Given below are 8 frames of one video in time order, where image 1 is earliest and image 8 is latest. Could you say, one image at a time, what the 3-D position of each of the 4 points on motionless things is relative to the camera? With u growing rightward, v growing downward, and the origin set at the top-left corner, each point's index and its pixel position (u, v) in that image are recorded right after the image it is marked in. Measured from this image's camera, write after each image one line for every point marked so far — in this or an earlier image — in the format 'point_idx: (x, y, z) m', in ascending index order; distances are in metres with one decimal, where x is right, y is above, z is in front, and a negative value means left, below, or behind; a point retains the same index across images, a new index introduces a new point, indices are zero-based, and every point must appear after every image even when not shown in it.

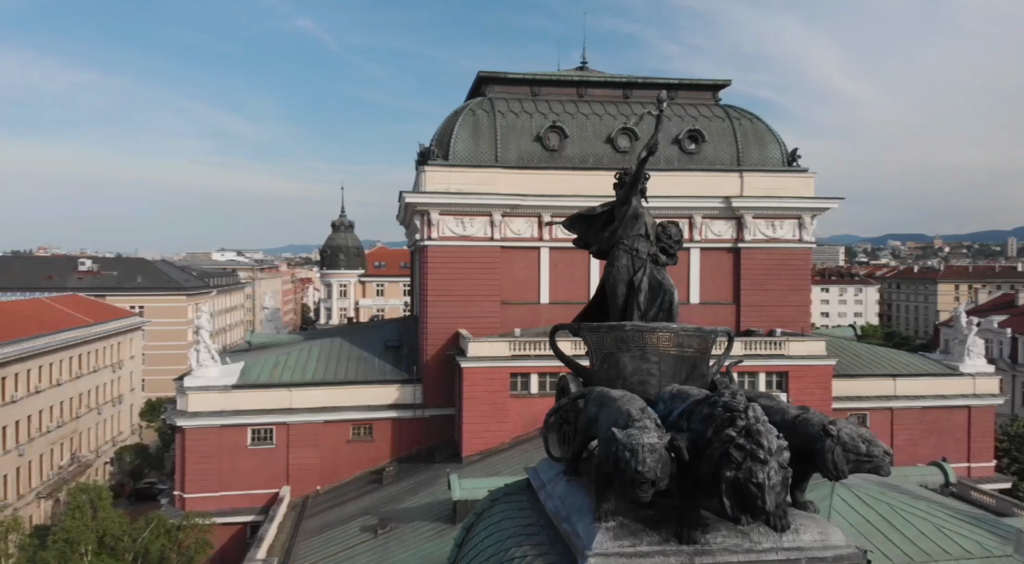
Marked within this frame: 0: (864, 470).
0: (+1.6, -0.9, +3.5) m
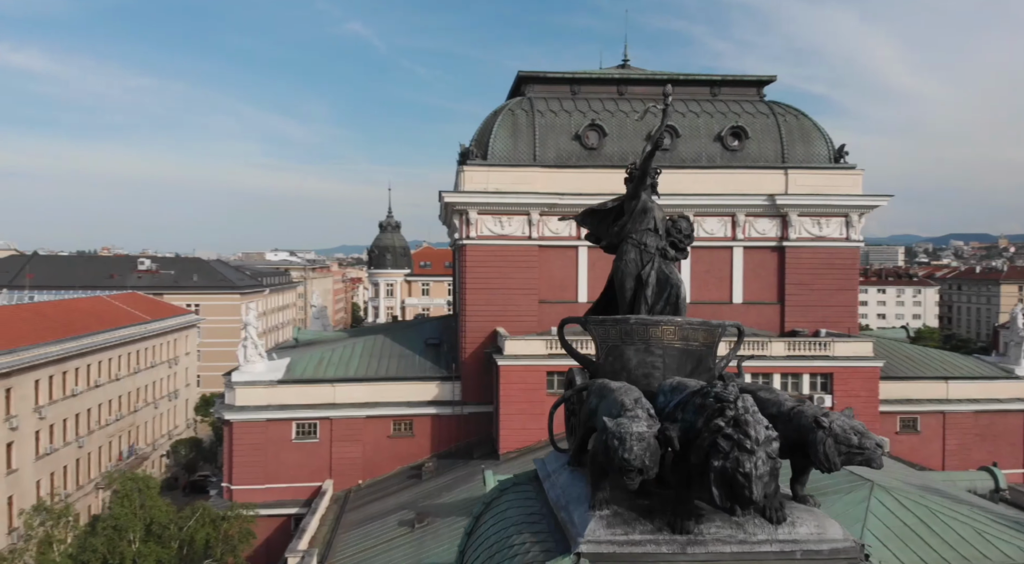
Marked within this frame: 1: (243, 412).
0: (+1.6, -0.8, +3.5) m
1: (-6.8, -3.3, +19.4) m
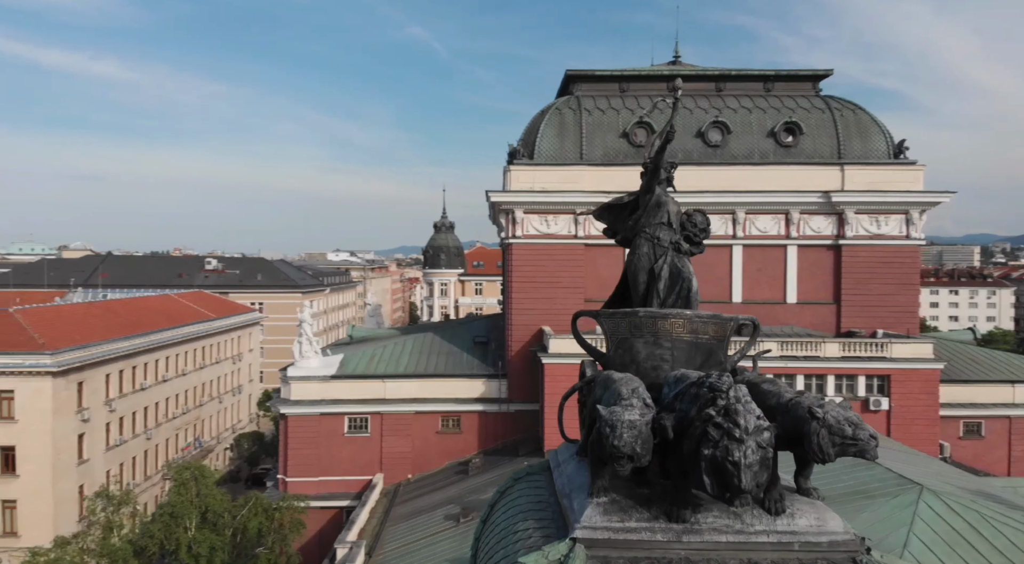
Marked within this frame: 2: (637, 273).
0: (+1.5, -0.8, +3.5) m
1: (-5.6, -3.3, +20.0) m
2: (+0.9, +0.1, +5.2) m
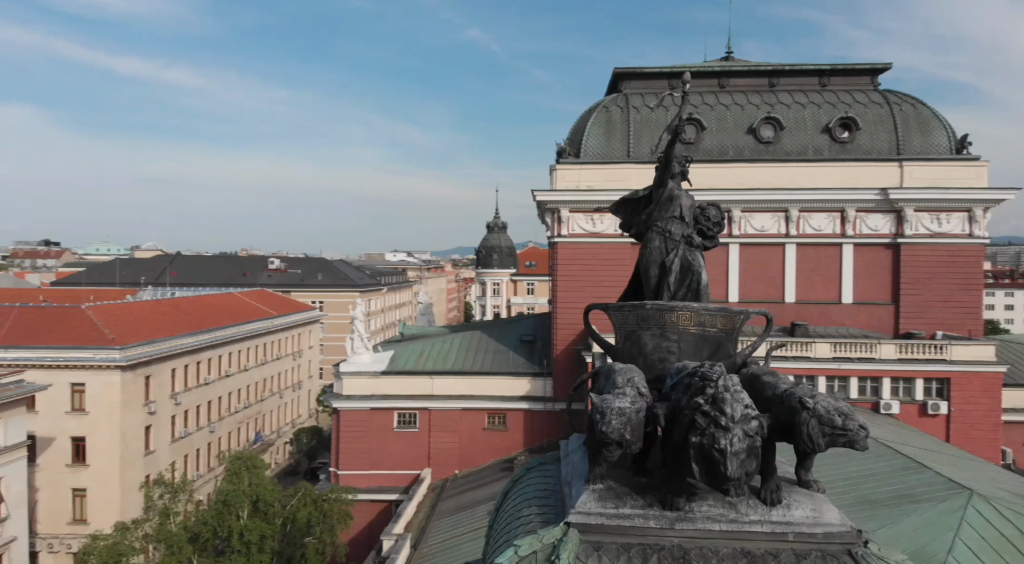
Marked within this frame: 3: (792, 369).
0: (+1.5, -0.7, +3.5) m
1: (-4.4, -3.2, +20.5) m
2: (+0.9, +0.1, +5.2) m
3: (+7.0, -2.2, +18.6) m
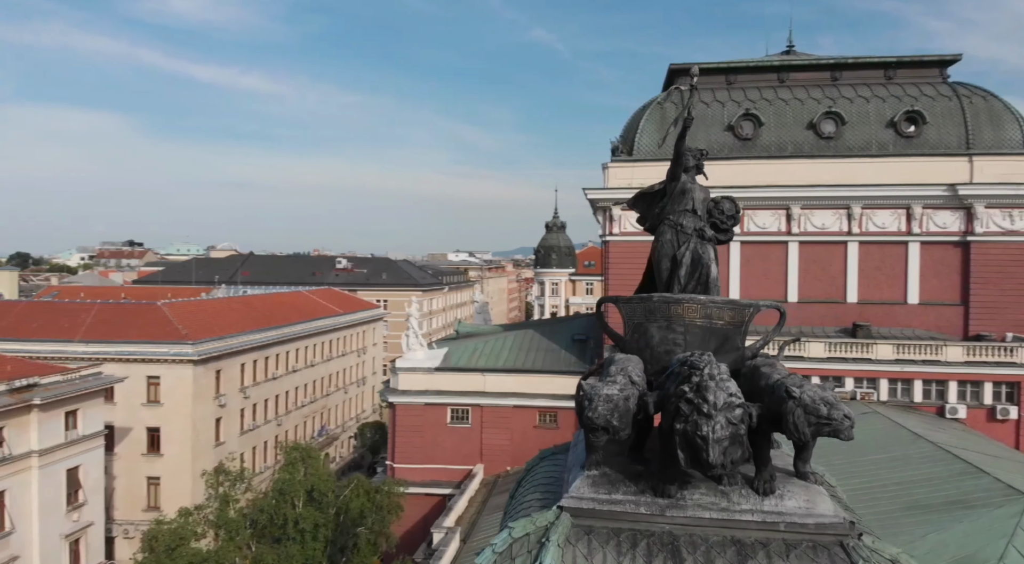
0: (+1.4, -0.7, +3.5) m
1: (-3.0, -3.1, +20.9) m
2: (+1.0, +0.2, +5.3) m
3: (+8.1, -2.1, +18.1) m
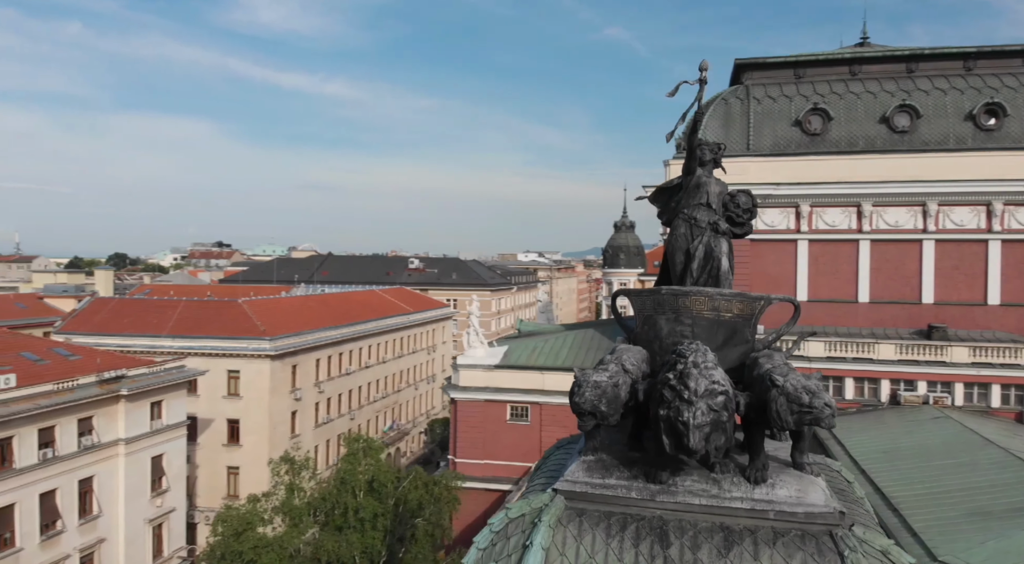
0: (+1.4, -0.6, +3.5) m
1: (-1.4, -3.1, +21.3) m
2: (+1.1, +0.2, +5.3) m
3: (+9.4, -2.1, +17.4) m
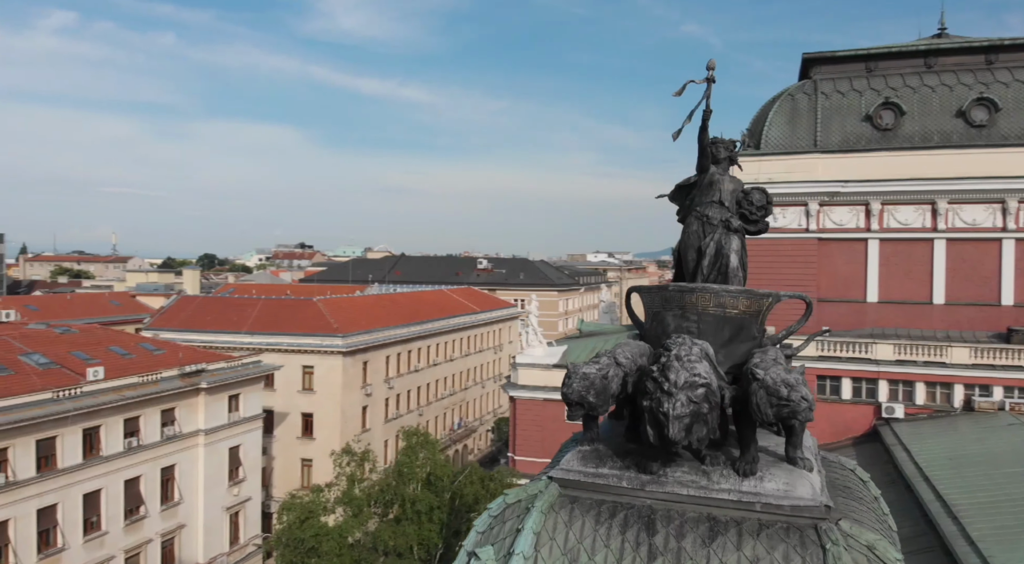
0: (+1.3, -0.6, +3.6) m
1: (+0.2, -3.1, +21.5) m
2: (+1.2, +0.2, +5.4) m
3: (+10.6, -2.1, +16.7) m
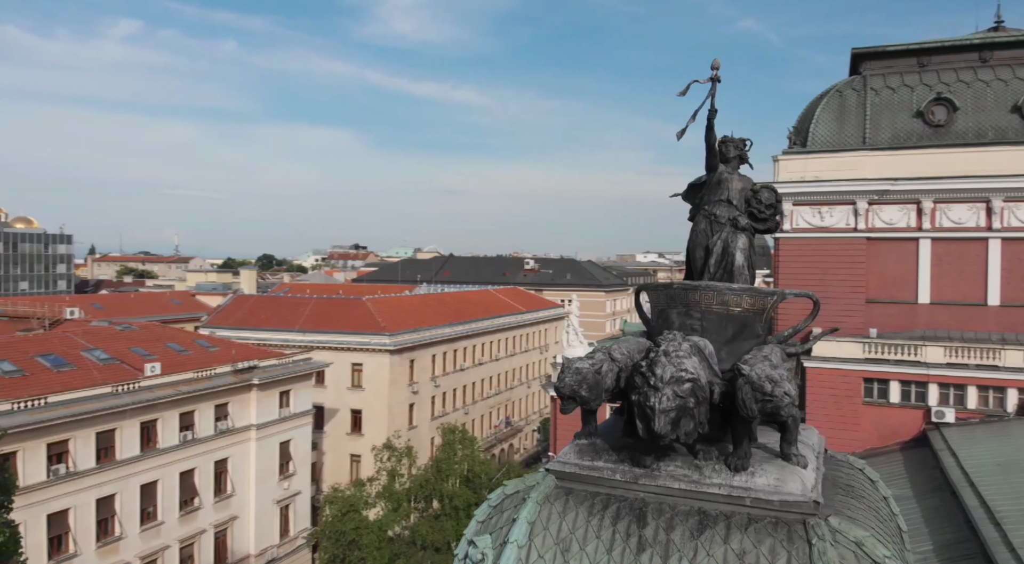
0: (+1.2, -0.6, +3.6) m
1: (+1.3, -3.1, +21.6) m
2: (+1.3, +0.2, +5.5) m
3: (+11.4, -2.1, +16.1) m
